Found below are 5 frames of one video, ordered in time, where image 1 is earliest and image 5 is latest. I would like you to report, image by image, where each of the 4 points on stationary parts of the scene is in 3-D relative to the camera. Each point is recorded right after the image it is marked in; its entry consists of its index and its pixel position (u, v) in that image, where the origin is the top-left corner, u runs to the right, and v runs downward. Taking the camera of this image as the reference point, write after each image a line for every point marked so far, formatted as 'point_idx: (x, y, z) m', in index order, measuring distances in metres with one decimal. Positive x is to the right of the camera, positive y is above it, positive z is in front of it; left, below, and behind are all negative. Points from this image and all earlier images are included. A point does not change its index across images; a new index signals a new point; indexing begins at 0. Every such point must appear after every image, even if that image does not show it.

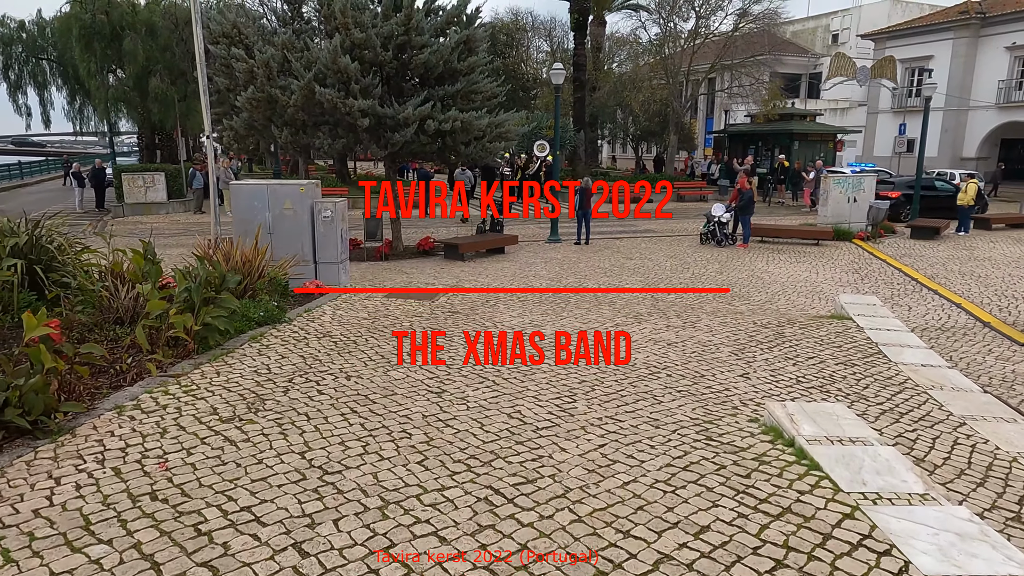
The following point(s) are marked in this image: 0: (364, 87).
0: (-2.9, +3.9, +13.0) m
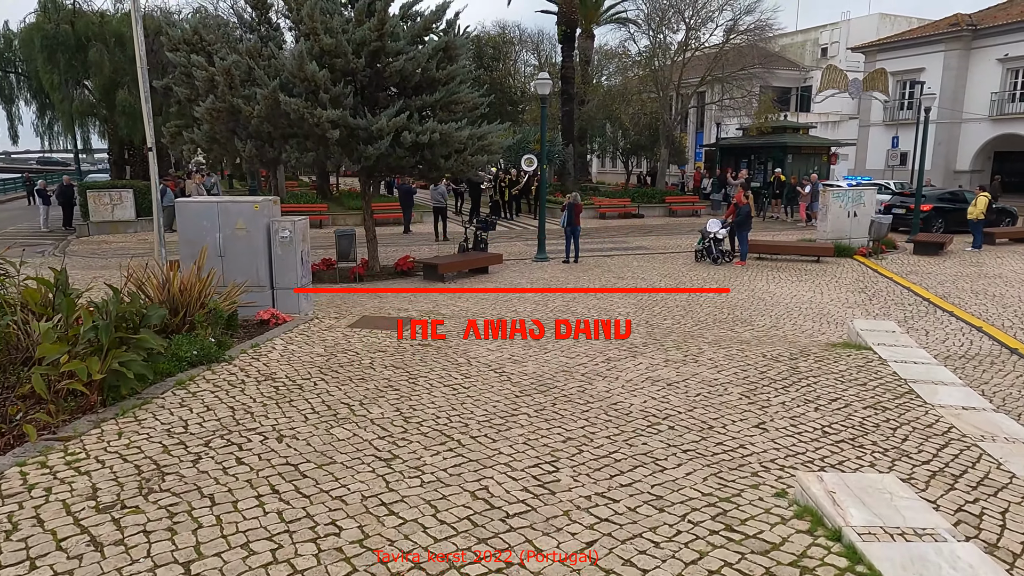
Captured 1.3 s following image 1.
0: (-3.2, +3.4, +12.0) m
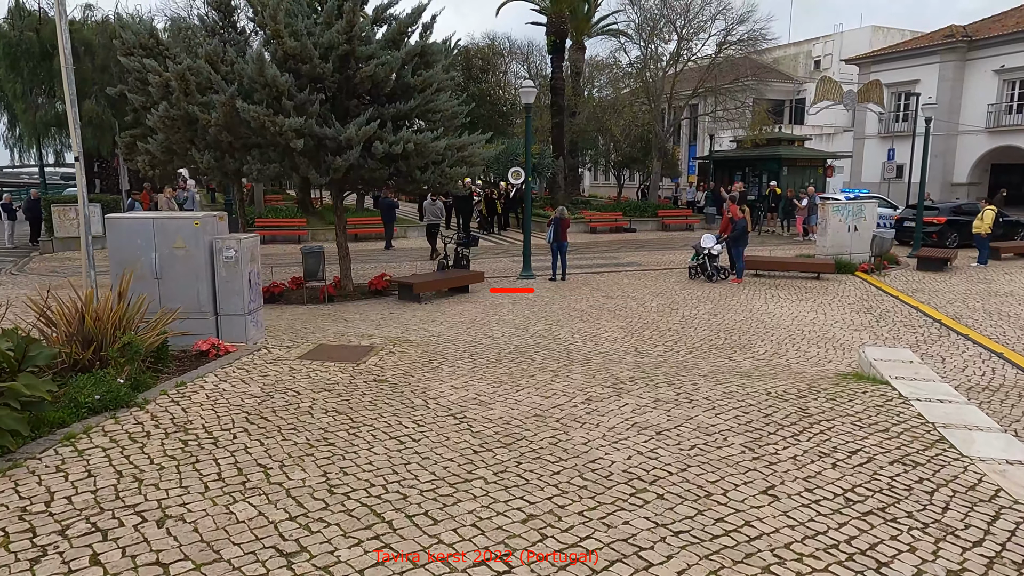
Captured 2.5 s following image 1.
0: (-3.6, +3.1, +11.2) m
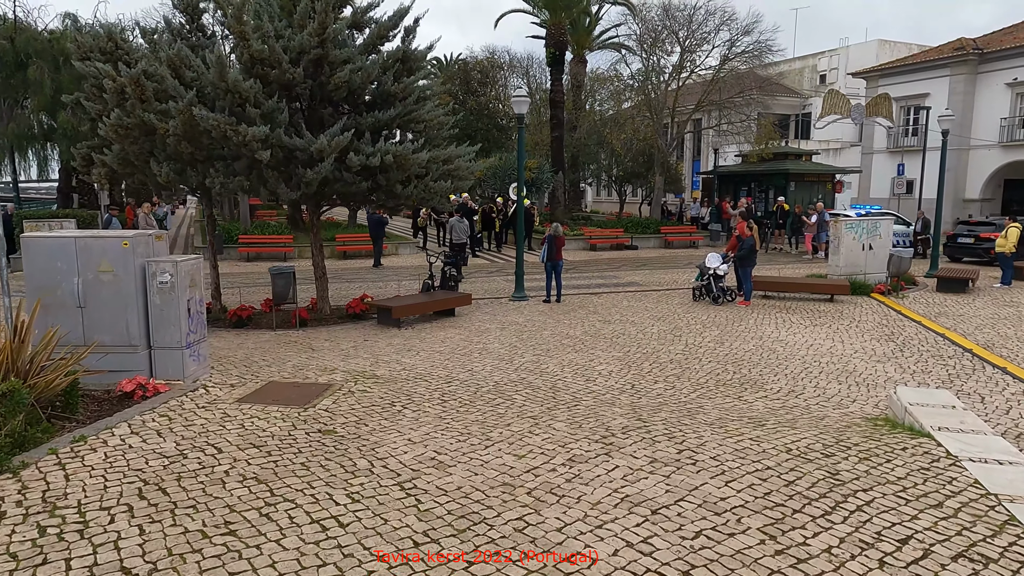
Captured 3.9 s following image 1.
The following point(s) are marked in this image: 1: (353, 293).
0: (-3.8, +2.7, +10.3) m
1: (-3.4, -0.1, +14.4) m
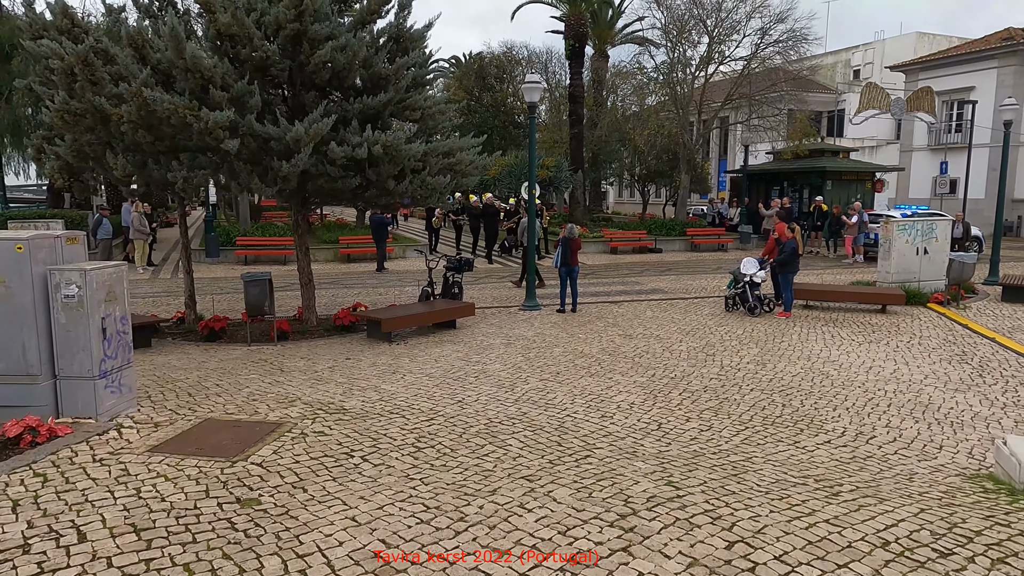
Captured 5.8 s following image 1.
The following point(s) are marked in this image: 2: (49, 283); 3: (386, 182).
0: (-3.7, +2.6, +8.9) m
1: (-3.2, -0.3, +13.0) m
2: (-3.7, 0.0, +5.4) m
3: (-1.9, +1.6, +9.9) m
